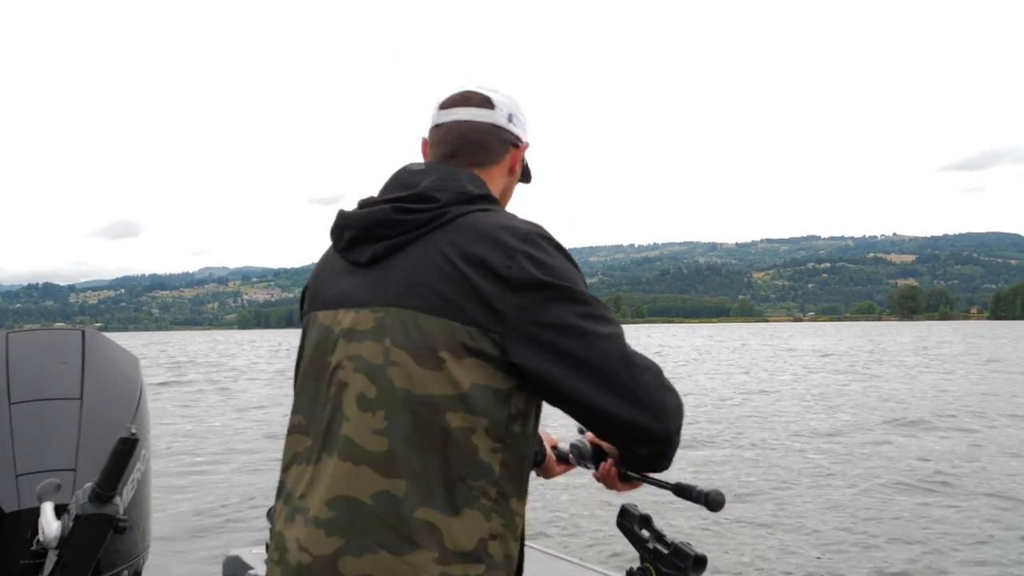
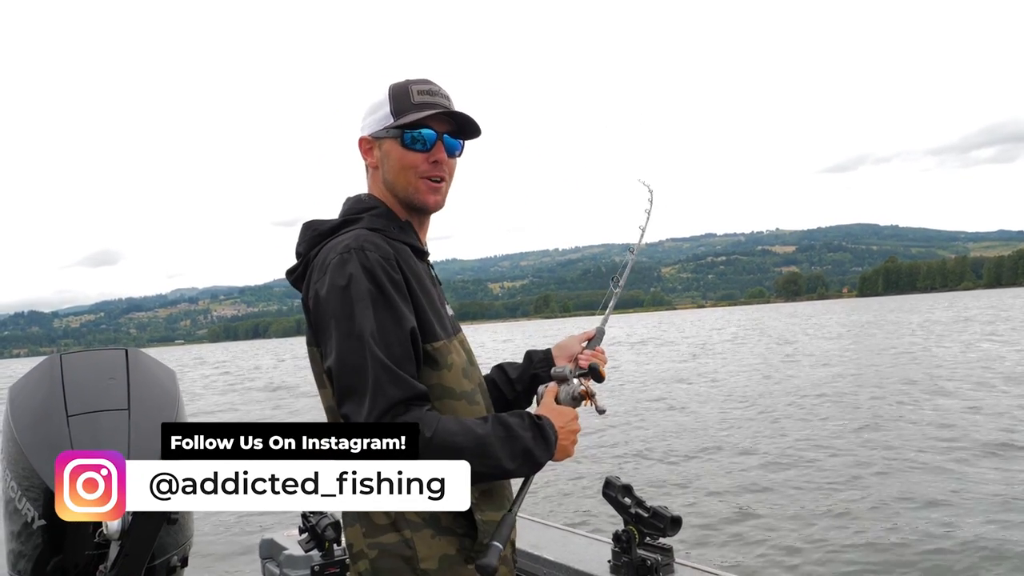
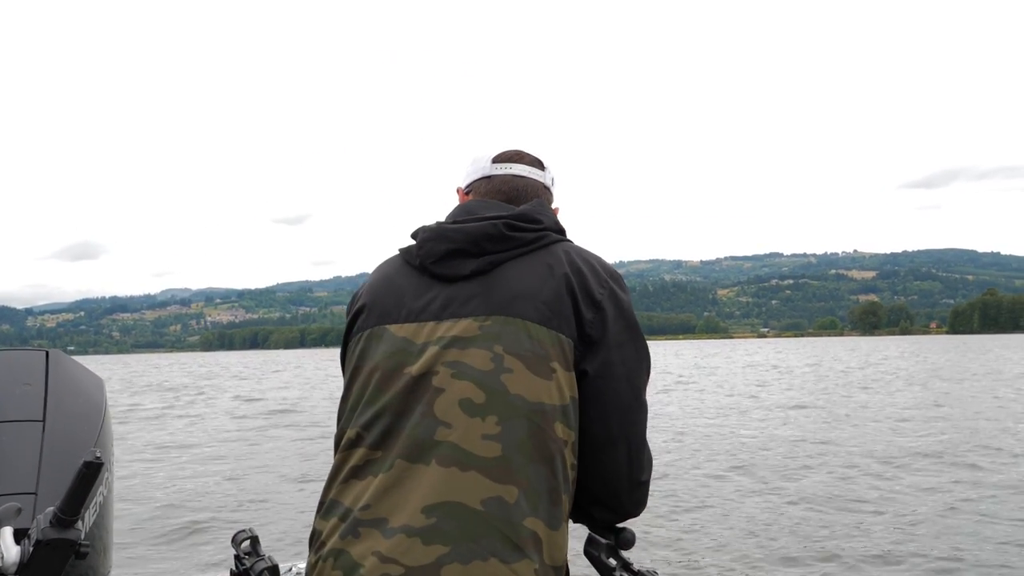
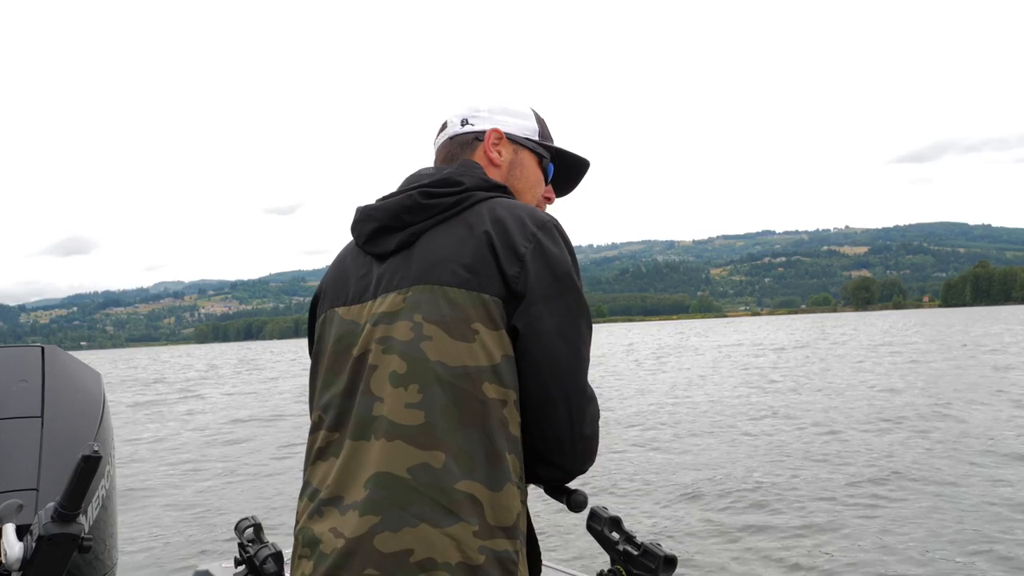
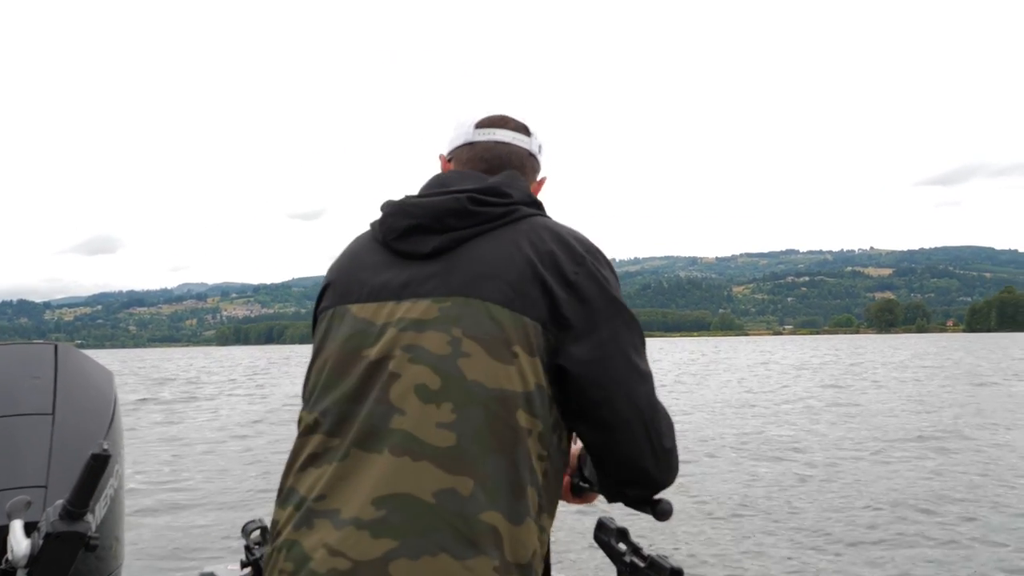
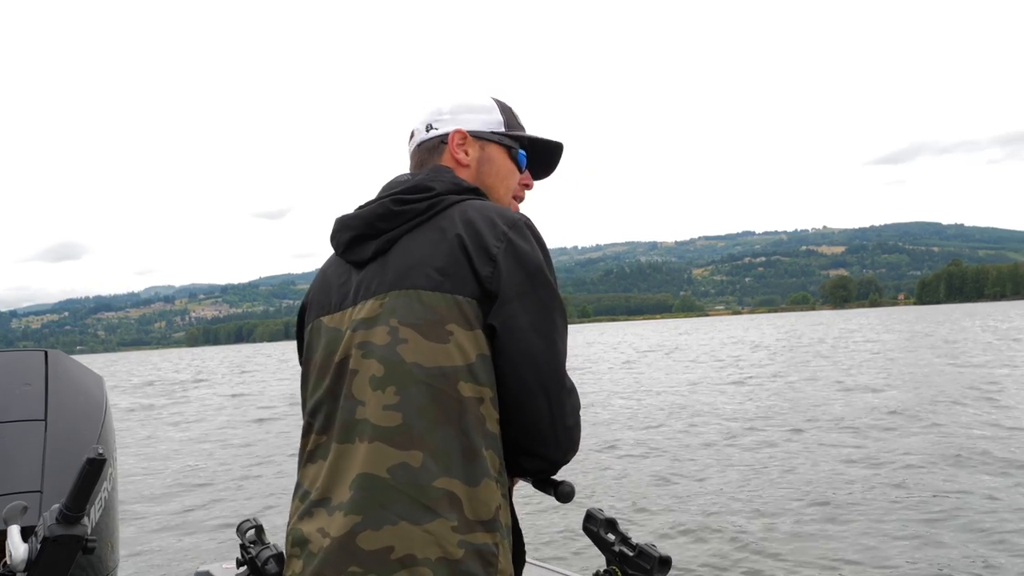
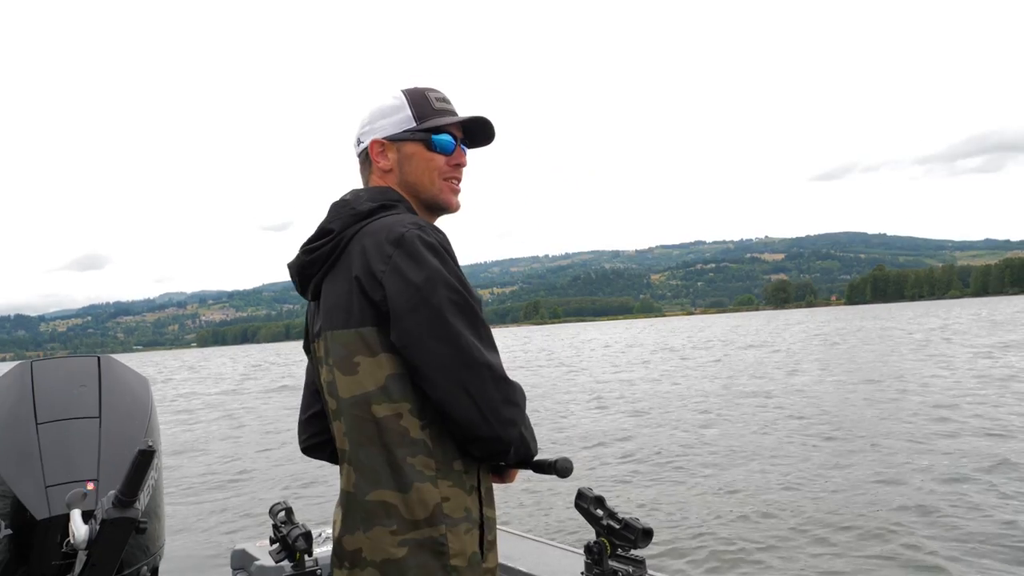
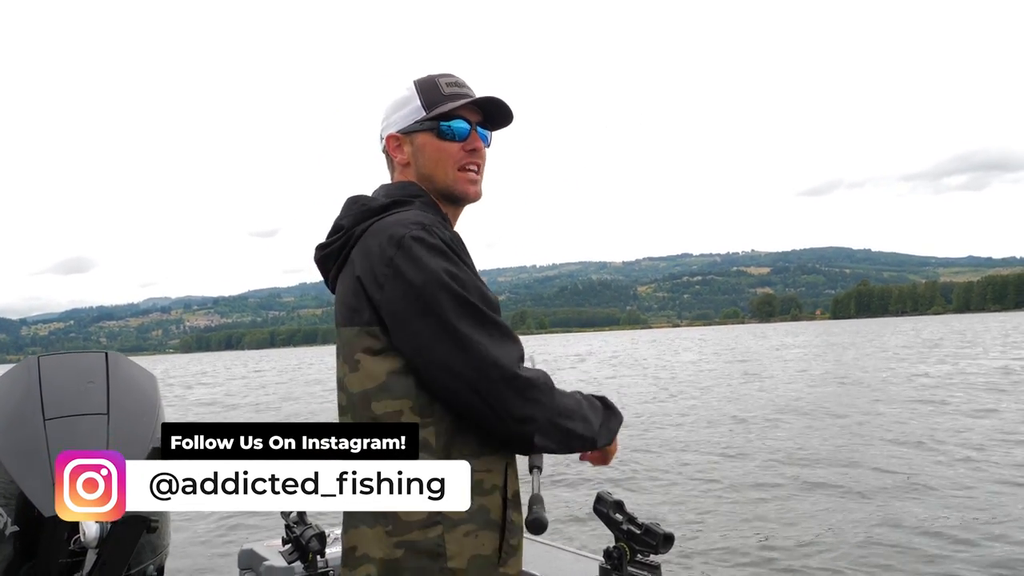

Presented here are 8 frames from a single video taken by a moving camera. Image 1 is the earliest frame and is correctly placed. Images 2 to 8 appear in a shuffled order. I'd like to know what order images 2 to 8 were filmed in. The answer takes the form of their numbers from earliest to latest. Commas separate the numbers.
5, 3, 4, 6, 7, 2, 8
